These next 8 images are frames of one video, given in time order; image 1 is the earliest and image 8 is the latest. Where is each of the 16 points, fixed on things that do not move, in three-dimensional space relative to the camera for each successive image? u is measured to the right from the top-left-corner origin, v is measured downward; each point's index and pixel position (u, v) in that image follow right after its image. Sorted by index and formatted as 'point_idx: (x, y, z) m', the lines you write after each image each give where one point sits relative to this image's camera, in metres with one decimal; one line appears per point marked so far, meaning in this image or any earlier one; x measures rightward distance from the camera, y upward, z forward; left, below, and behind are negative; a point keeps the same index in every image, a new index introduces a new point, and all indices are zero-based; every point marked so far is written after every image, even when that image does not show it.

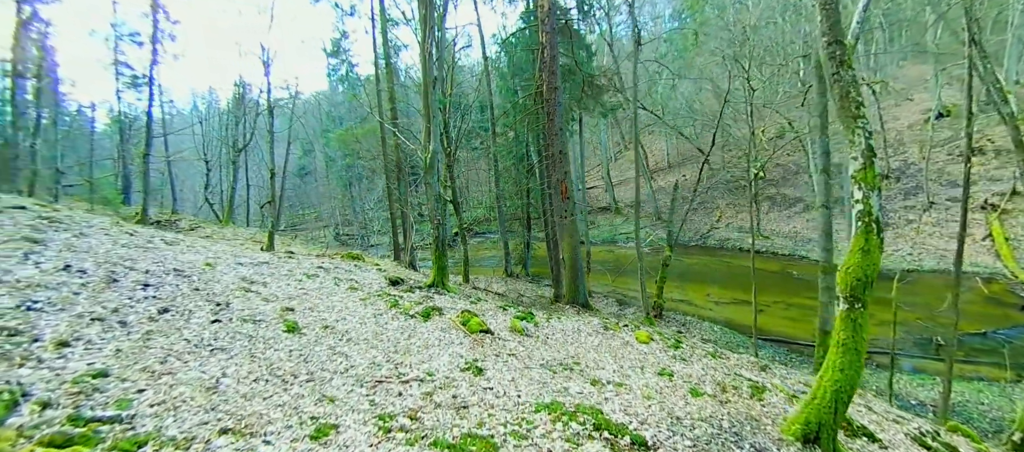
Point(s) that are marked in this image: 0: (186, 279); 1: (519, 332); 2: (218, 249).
0: (-5.4, -0.9, +7.1) m
1: (+0.1, -2.2, +8.8) m
2: (-7.1, -0.6, +10.3) m
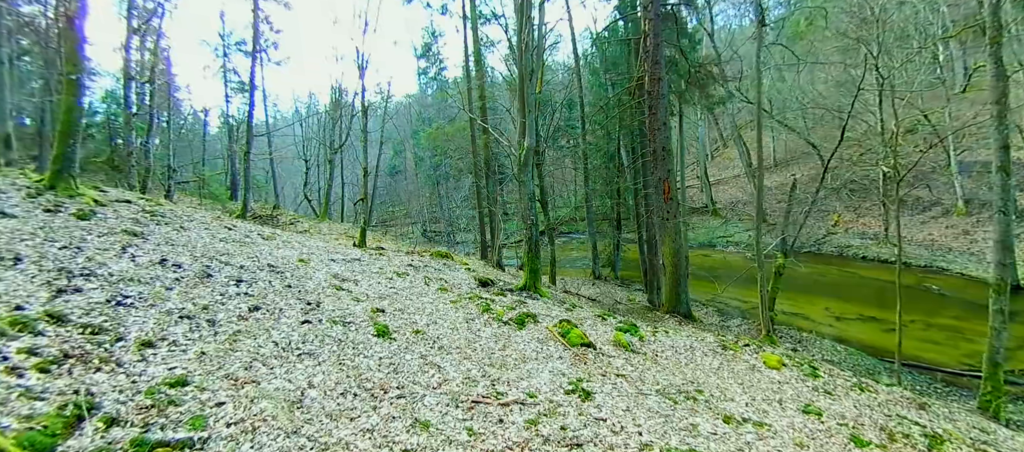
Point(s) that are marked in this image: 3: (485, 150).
0: (-3.8, -0.8, +7.0) m
1: (+2.0, -2.2, +7.7) m
2: (-4.8, -0.5, +10.5) m
3: (-1.4, +3.1, +18.5) m
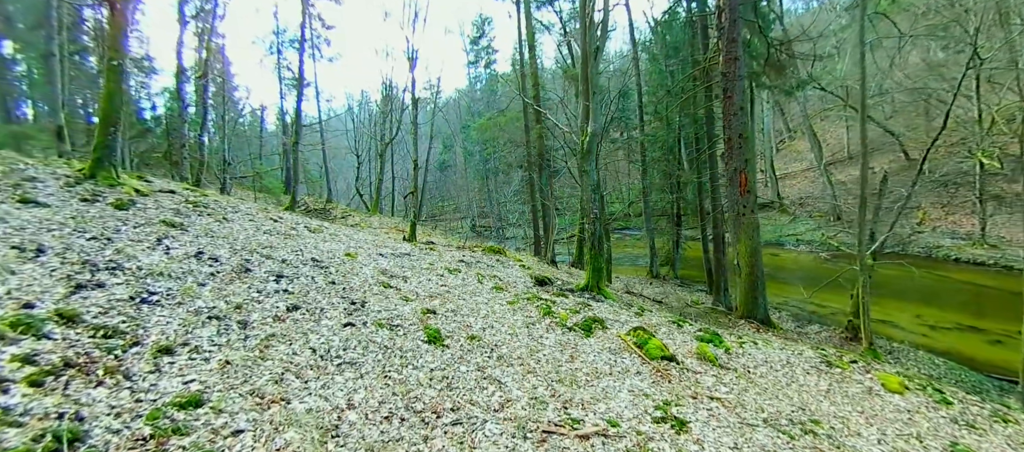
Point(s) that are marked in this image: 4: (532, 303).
0: (-2.8, -0.7, +6.4) m
1: (+3.0, -2.1, +6.5) m
2: (-3.4, -0.3, +10.0) m
3: (+0.8, +3.3, +17.5) m
4: (+0.3, -1.3, +7.3) m
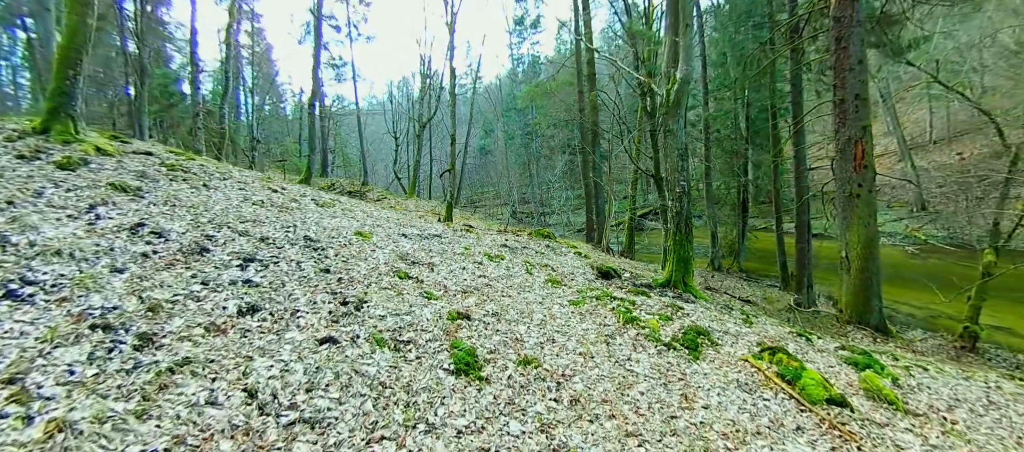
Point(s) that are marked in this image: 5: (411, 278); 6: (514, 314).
0: (-2.1, -0.3, +4.6) m
1: (+3.7, -1.8, +4.2) m
2: (-2.4, +0.2, +8.2) m
3: (+2.6, +3.9, +15.2) m
4: (+1.1, -0.9, +5.3) m
5: (-1.1, -0.6, +4.7) m
6: (0.0, -0.9, +4.4) m
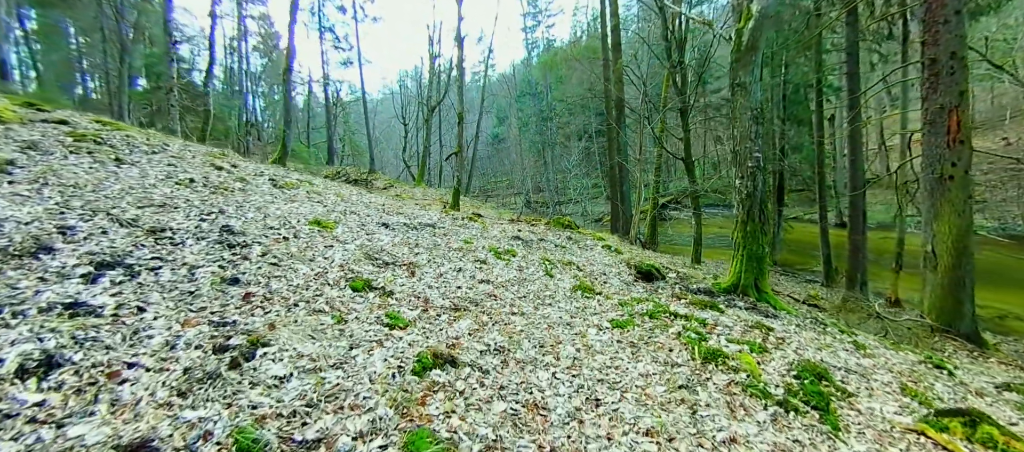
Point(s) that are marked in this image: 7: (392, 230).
0: (-2.0, -0.2, +3.0) m
1: (+3.8, -1.6, +2.5) m
2: (-2.2, +0.4, +6.7) m
3: (+3.0, +4.3, +13.4) m
4: (+1.2, -0.8, +3.6) m
5: (-1.0, -0.4, +3.1) m
6: (+0.1, -0.8, +2.8) m
7: (-1.4, -0.1, +4.9) m
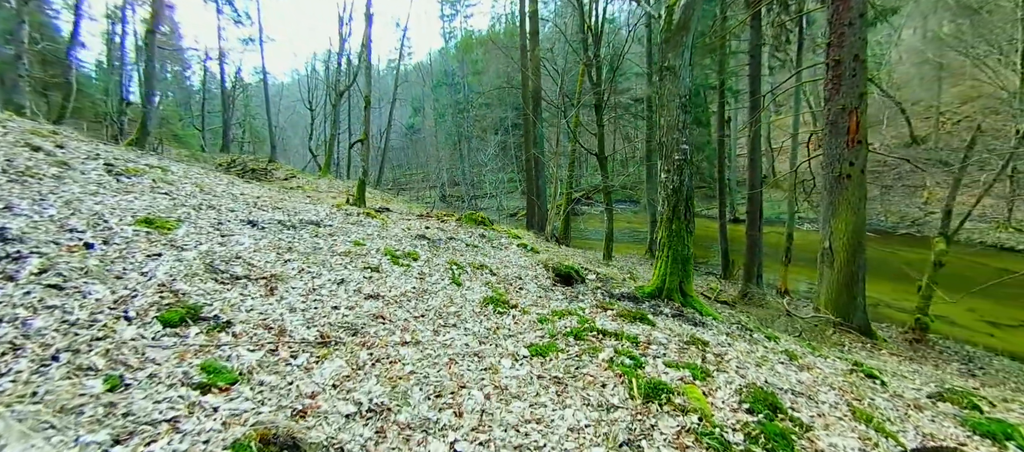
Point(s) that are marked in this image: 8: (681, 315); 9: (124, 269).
0: (-2.5, -0.3, +1.9) m
1: (+3.3, -1.7, +2.4) m
2: (-3.3, +0.3, +5.5) m
3: (+0.8, +4.4, +12.9) m
4: (+0.6, -0.9, +3.0) m
5: (-1.5, -0.5, +2.2) m
6: (-0.4, -0.8, +2.1) m
7: (-2.2, -0.1, +3.9) m
8: (+1.8, -0.9, +4.4) m
9: (-2.2, -0.3, +2.5) m
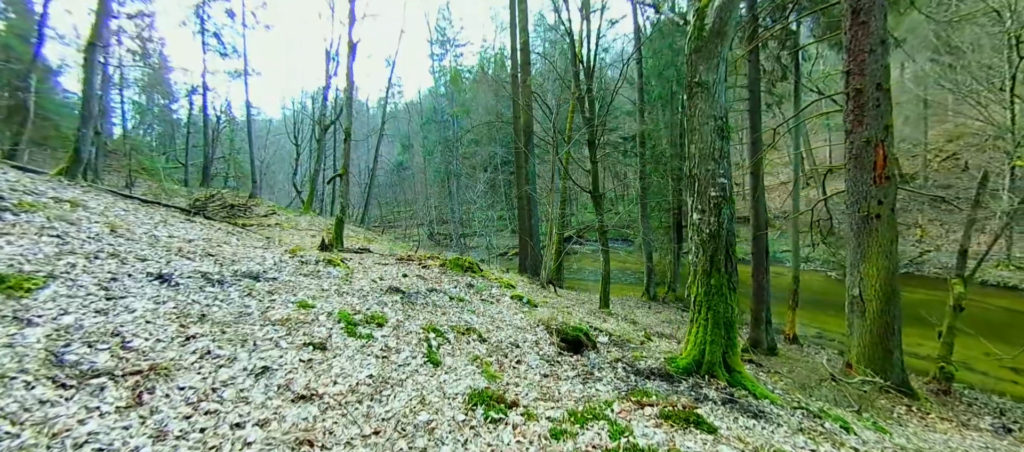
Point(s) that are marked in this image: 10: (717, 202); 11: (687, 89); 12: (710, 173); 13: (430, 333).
0: (-2.4, -0.5, +0.8) m
1: (+3.3, -2.0, +1.2) m
2: (-3.3, -0.2, +4.4) m
3: (+0.5, +3.2, +12.2) m
4: (+0.6, -1.2, +1.9) m
5: (-1.5, -0.7, +1.1) m
6: (-0.4, -1.1, +0.9) m
7: (-2.2, -0.5, +2.8) m
8: (+1.8, -1.4, +3.3) m
9: (-2.2, -0.5, +1.3) m
10: (+1.8, +0.2, +3.7) m
11: (+1.6, +1.2, +3.8) m
12: (+1.7, +0.5, +3.8) m
13: (-0.5, -0.9, +3.7) m
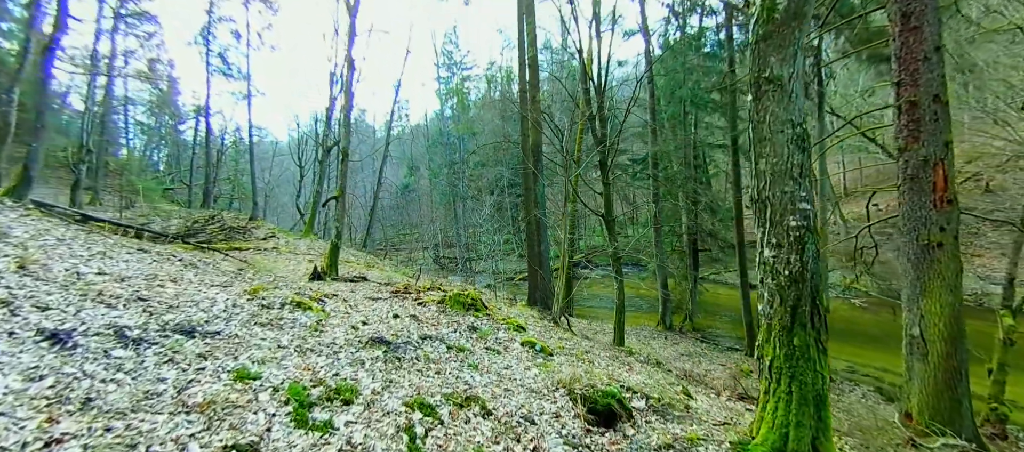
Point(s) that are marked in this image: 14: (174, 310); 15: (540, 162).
0: (-2.4, -0.6, -0.1) m
1: (+3.4, -2.1, +0.2) m
2: (-3.2, -0.5, +3.5) m
3: (+0.7, +2.5, +11.5) m
4: (+0.7, -1.3, +1.0) m
5: (-1.5, -0.9, +0.1) m
6: (-0.3, -1.2, 0.0) m
7: (-2.1, -0.7, +1.9) m
8: (+1.9, -1.6, +2.3) m
9: (-2.1, -0.7, +0.4) m
10: (+1.9, -0.1, +2.8) m
11: (+1.7, +1.0, +3.0) m
12: (+1.8, +0.2, +2.9) m
13: (-0.4, -1.2, +2.7) m
14: (-2.5, -0.7, +3.4) m
15: (+0.7, +1.7, +11.3) m
